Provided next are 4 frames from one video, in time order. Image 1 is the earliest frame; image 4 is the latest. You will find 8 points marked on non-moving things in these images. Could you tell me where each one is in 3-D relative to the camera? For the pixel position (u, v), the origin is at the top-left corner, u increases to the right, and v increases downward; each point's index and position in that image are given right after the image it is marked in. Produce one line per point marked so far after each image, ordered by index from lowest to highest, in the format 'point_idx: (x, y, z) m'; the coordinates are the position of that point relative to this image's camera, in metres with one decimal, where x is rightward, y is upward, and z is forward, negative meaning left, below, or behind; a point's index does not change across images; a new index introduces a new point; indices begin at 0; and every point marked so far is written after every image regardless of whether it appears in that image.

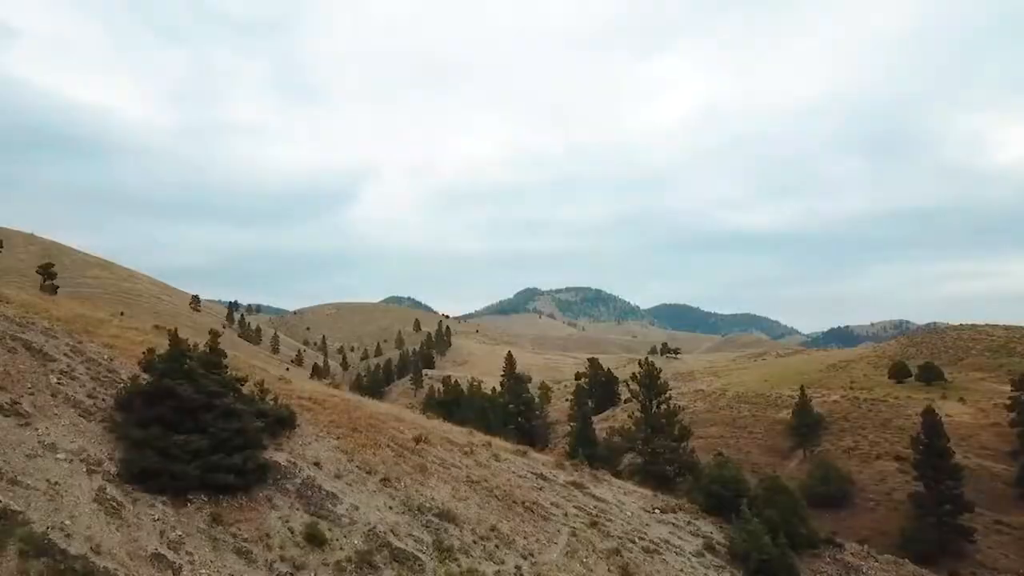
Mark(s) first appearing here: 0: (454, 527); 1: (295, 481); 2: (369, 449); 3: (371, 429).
0: (-1.4, -5.7, +15.2) m
1: (-5.1, -4.5, +14.8) m
2: (-3.8, -4.3, +16.8) m
3: (-4.0, -3.9, +17.8) m
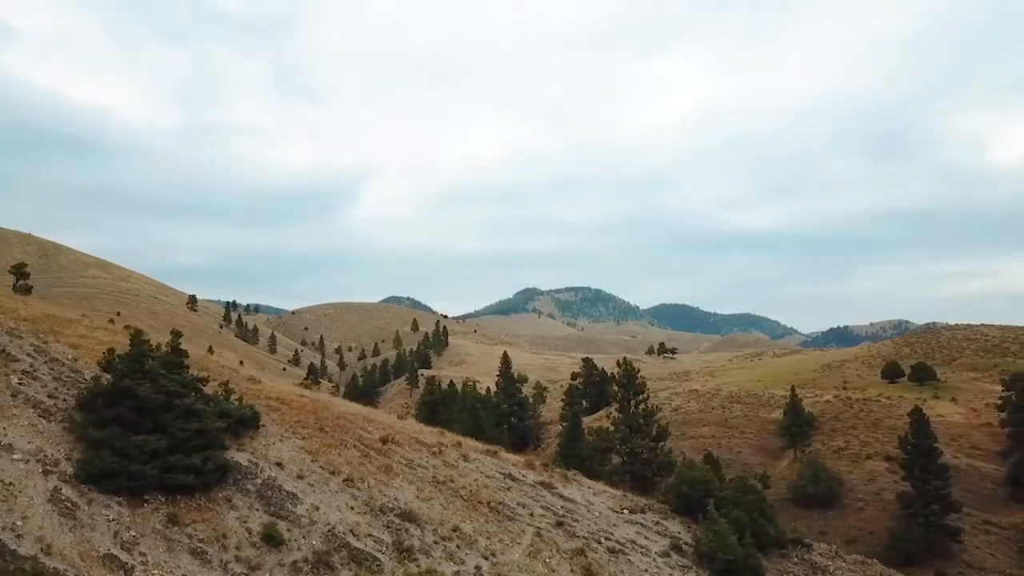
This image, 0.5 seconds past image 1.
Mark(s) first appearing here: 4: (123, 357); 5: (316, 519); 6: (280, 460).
0: (-2.3, -5.7, +15.2) m
1: (-6.0, -4.5, +14.8) m
2: (-4.7, -4.3, +16.8) m
3: (-4.9, -4.0, +17.8) m
4: (-9.0, -1.6, +14.8) m
5: (-4.5, -5.2, +14.4) m
6: (-5.7, -4.2, +15.7) m
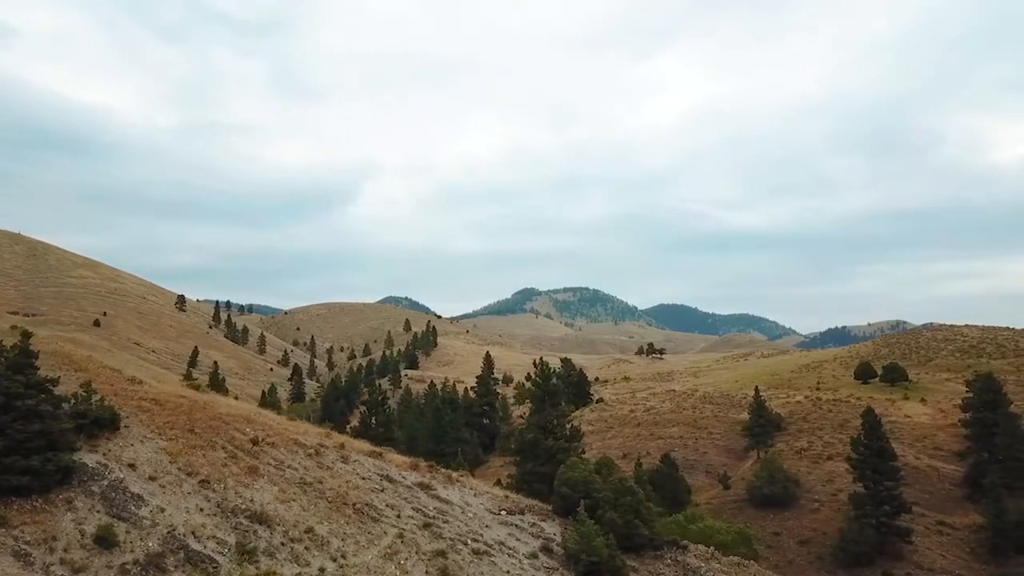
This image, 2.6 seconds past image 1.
0: (-5.8, -5.7, +15.1) m
1: (-9.5, -4.5, +14.8) m
2: (-8.2, -4.3, +16.7) m
3: (-8.5, -4.0, +17.8) m
4: (-12.6, -1.6, +14.8) m
5: (-8.0, -5.3, +14.4) m
6: (-9.3, -4.3, +15.7) m
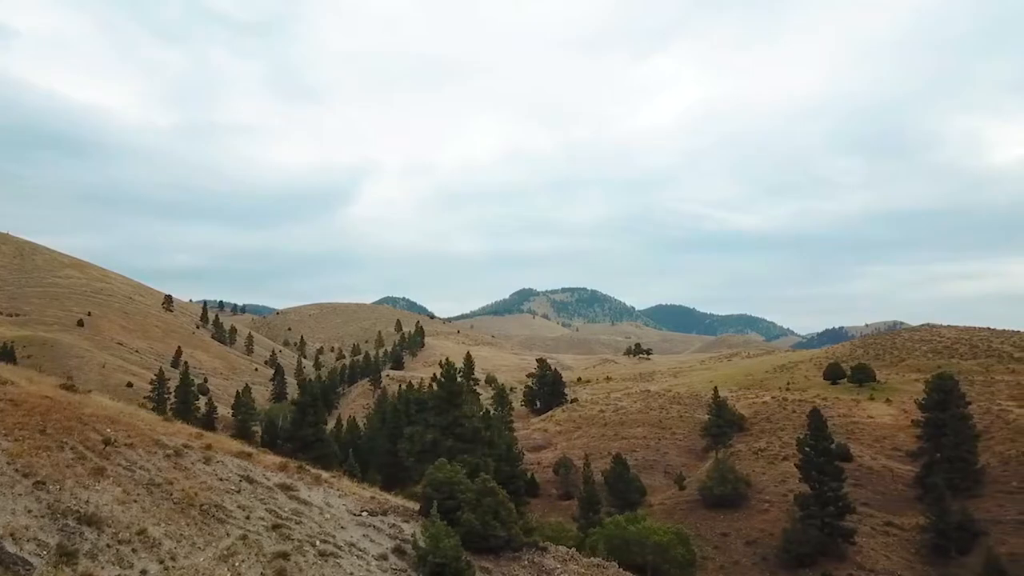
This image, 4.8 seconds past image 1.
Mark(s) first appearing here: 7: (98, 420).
0: (-9.8, -5.7, +15.0) m
1: (-13.5, -4.5, +14.7) m
2: (-12.2, -4.3, +16.6) m
3: (-12.5, -4.0, +17.7) m
4: (-16.6, -1.6, +14.7) m
5: (-12.0, -5.3, +14.3) m
6: (-13.3, -4.3, +15.6) m
7: (-12.3, -4.0, +18.9) m
